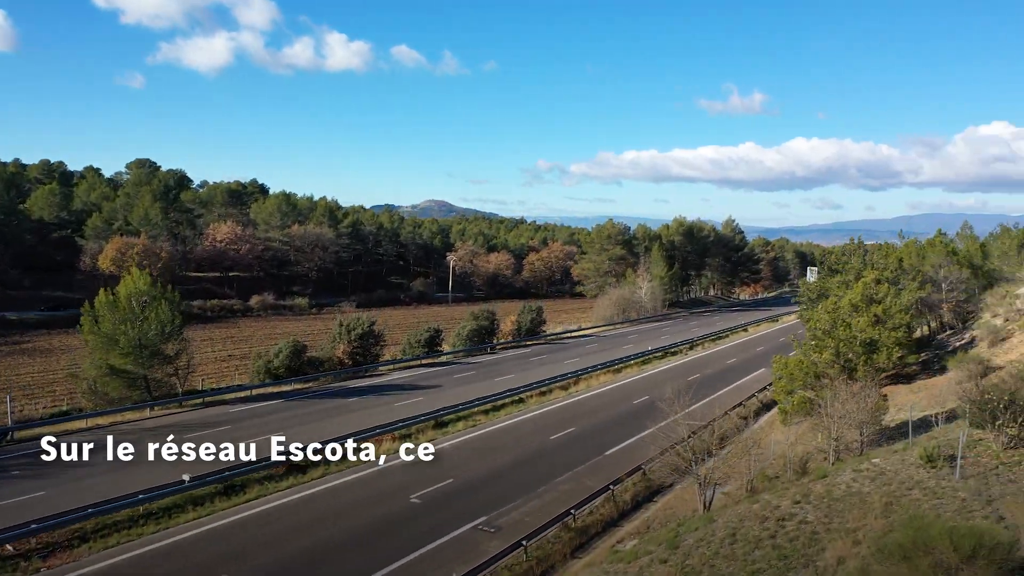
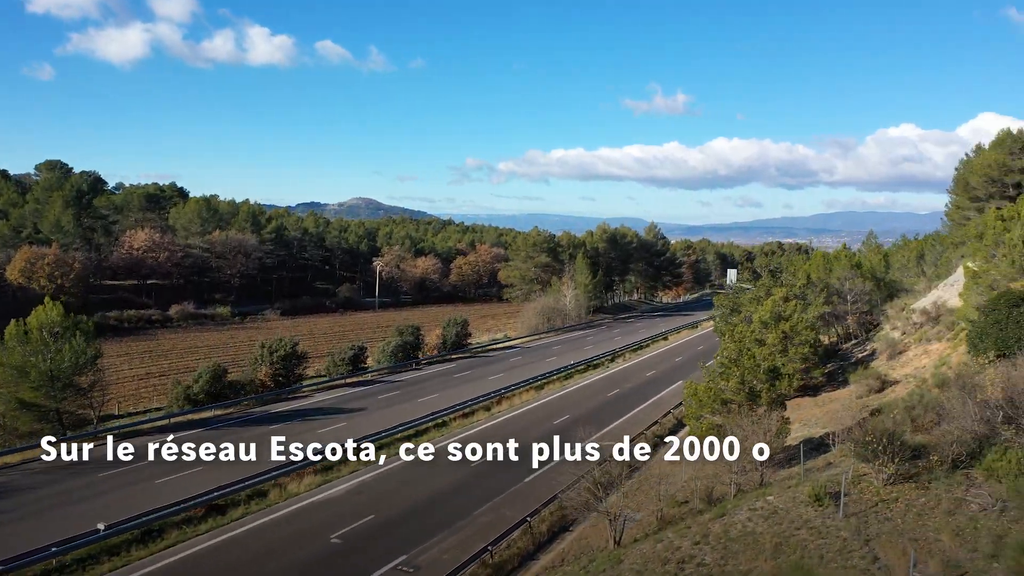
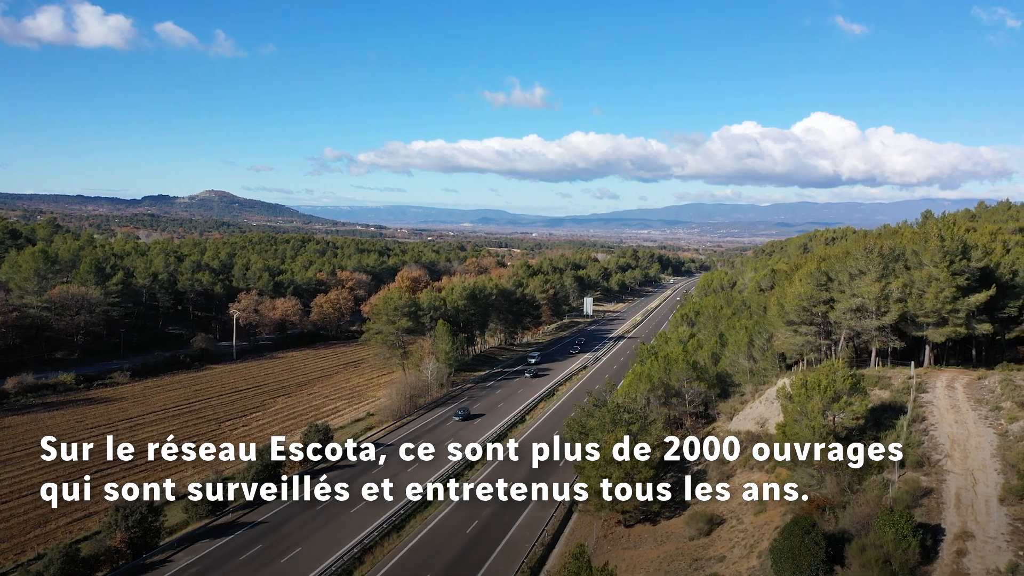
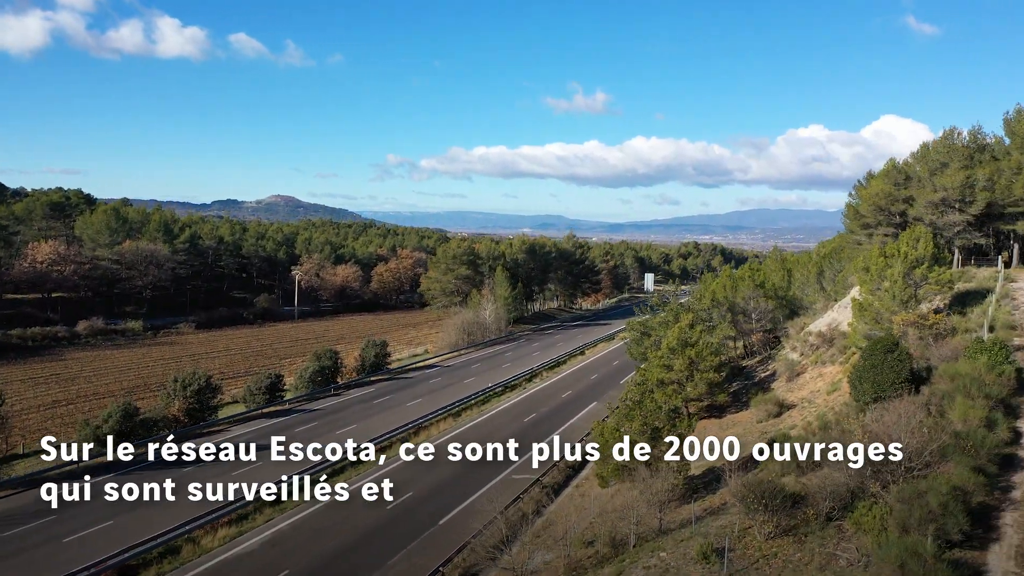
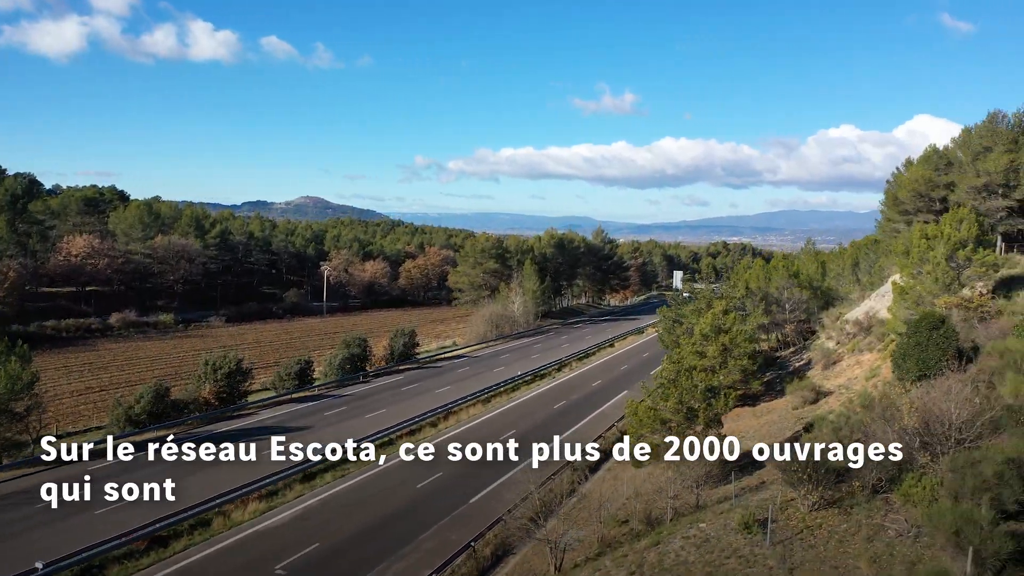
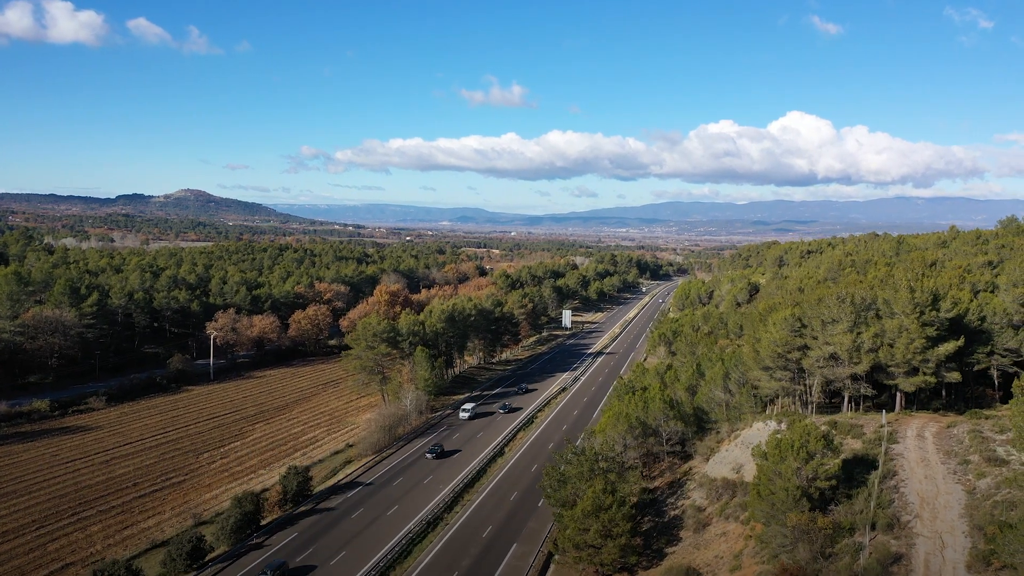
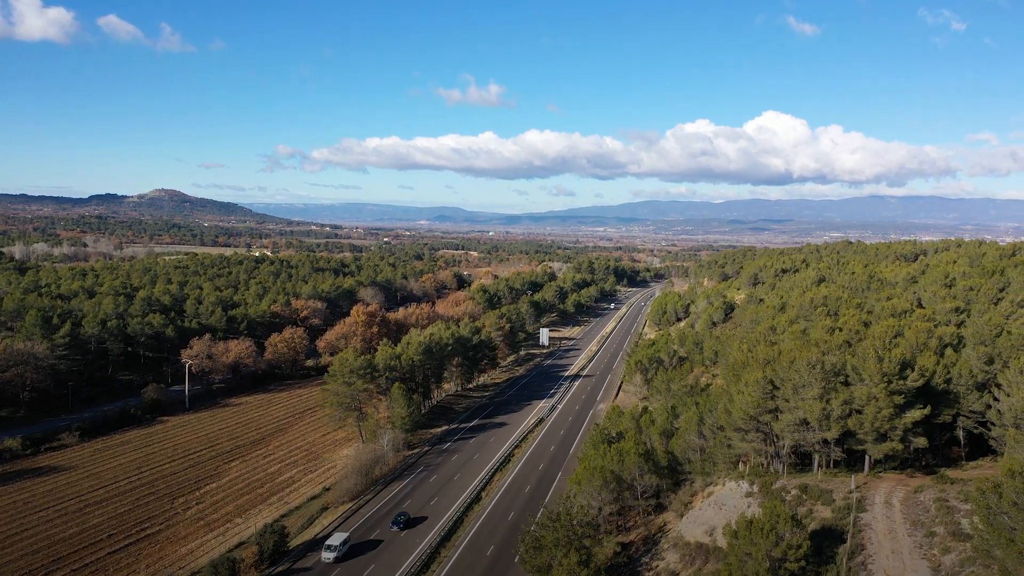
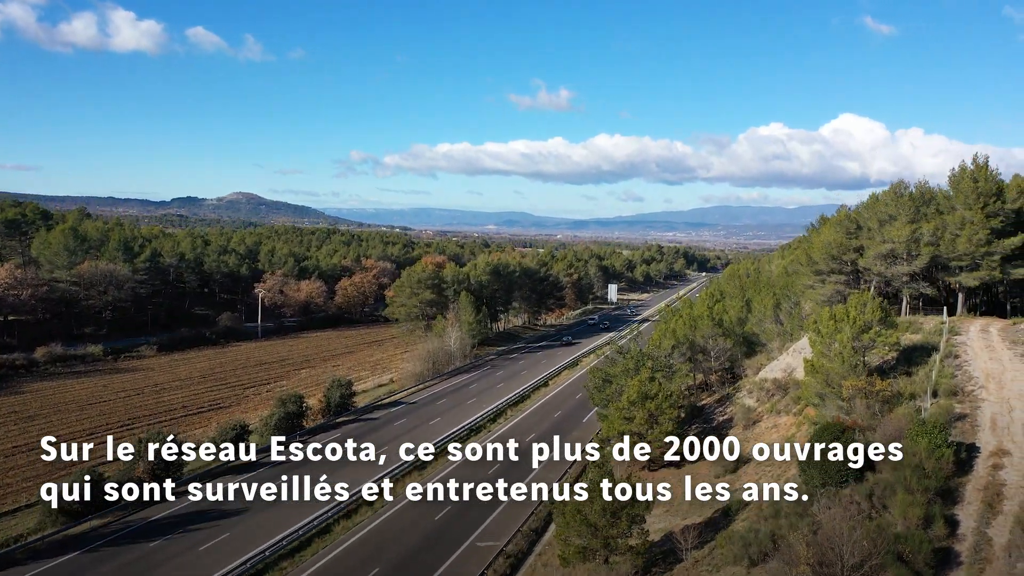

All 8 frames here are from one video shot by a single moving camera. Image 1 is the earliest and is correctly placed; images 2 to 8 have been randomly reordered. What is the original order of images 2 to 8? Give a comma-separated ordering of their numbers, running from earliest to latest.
2, 5, 4, 8, 3, 6, 7
